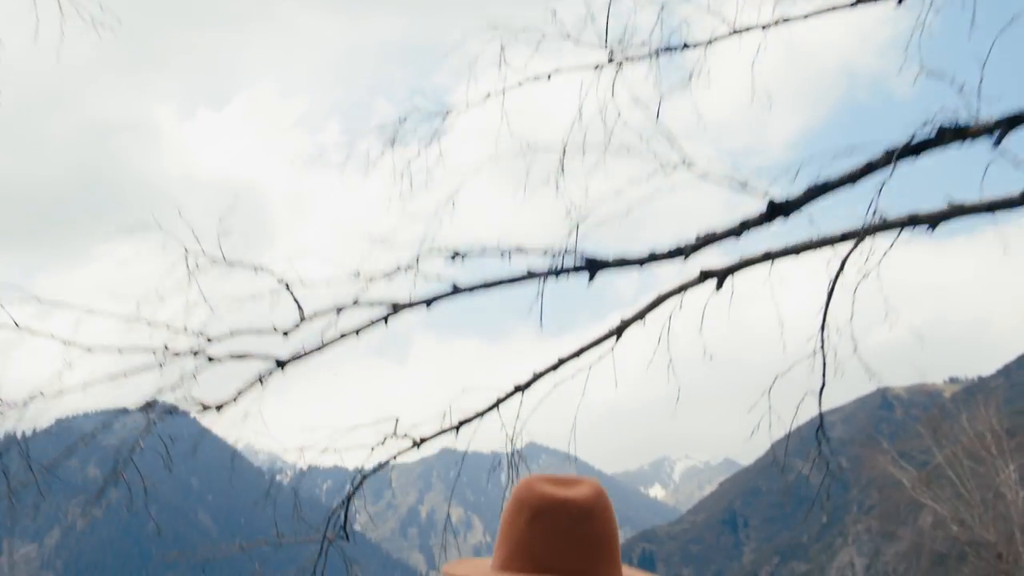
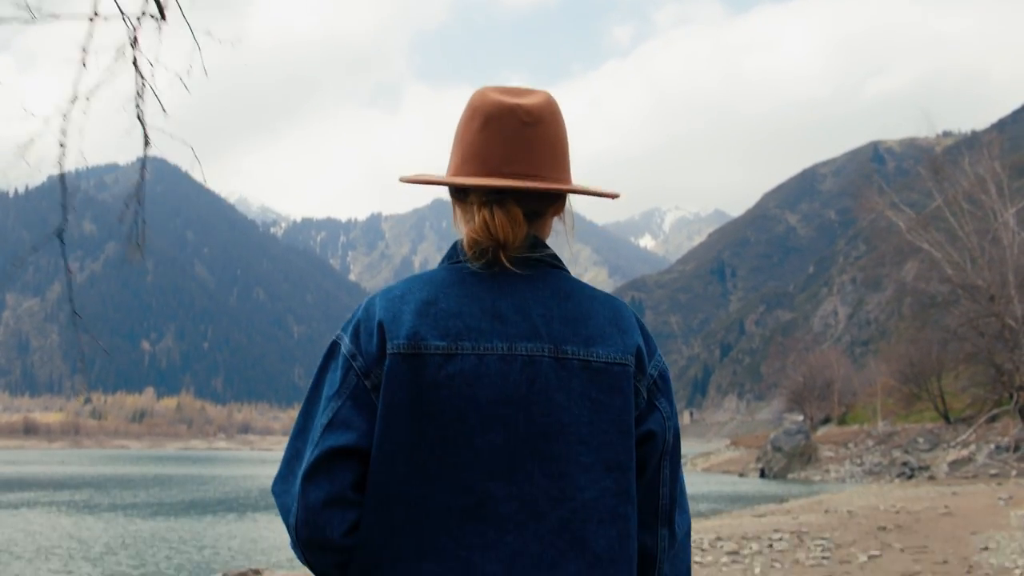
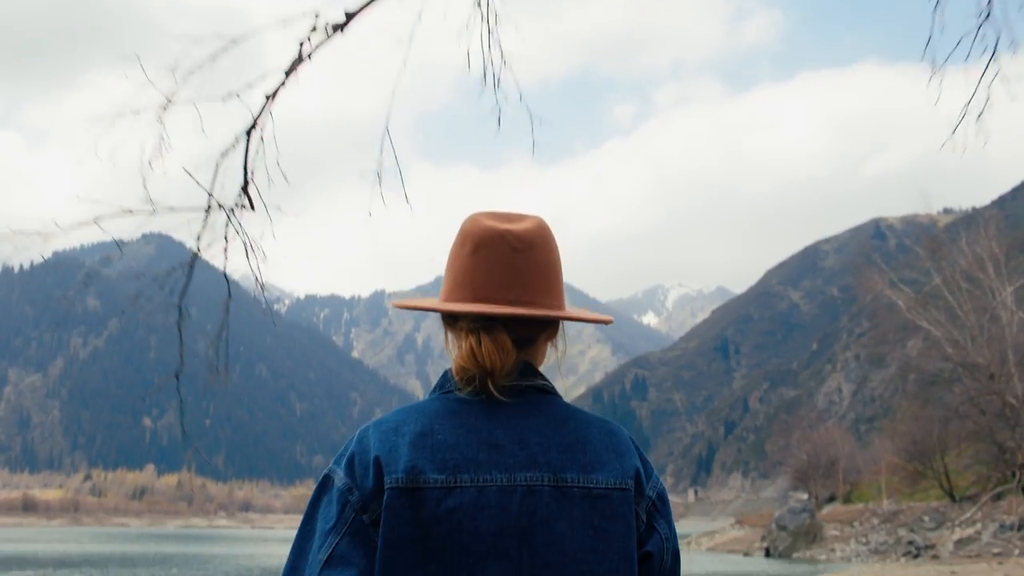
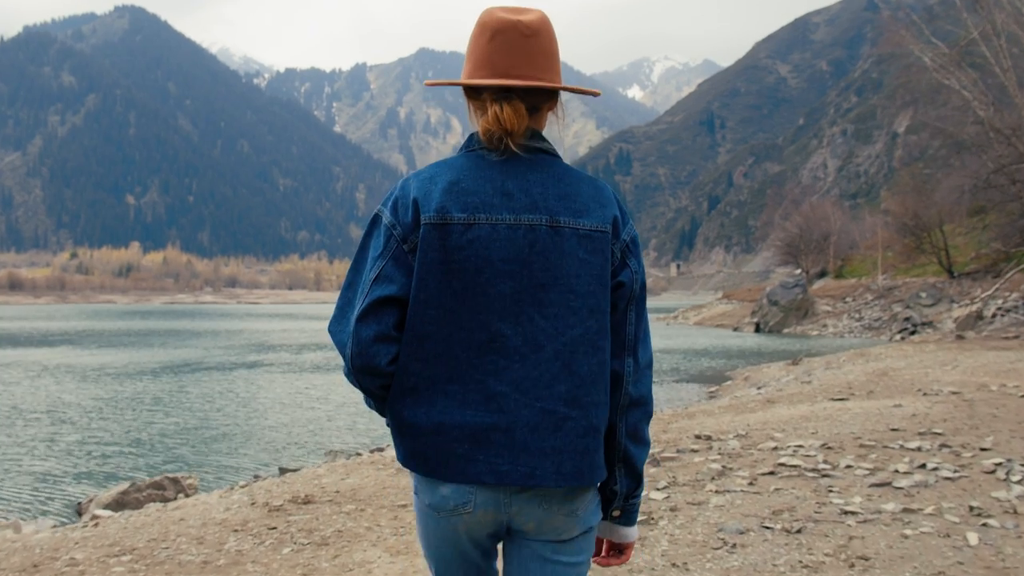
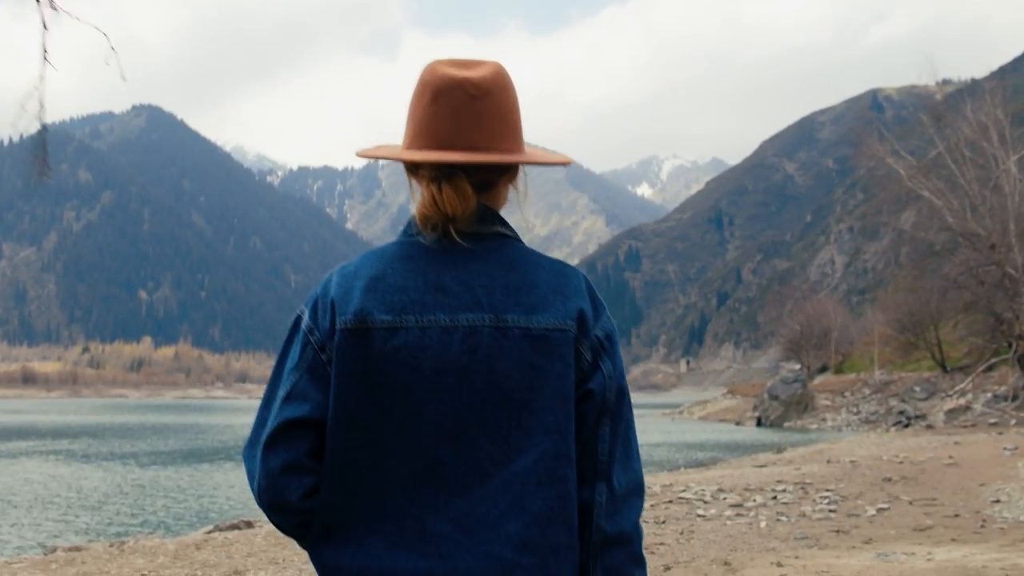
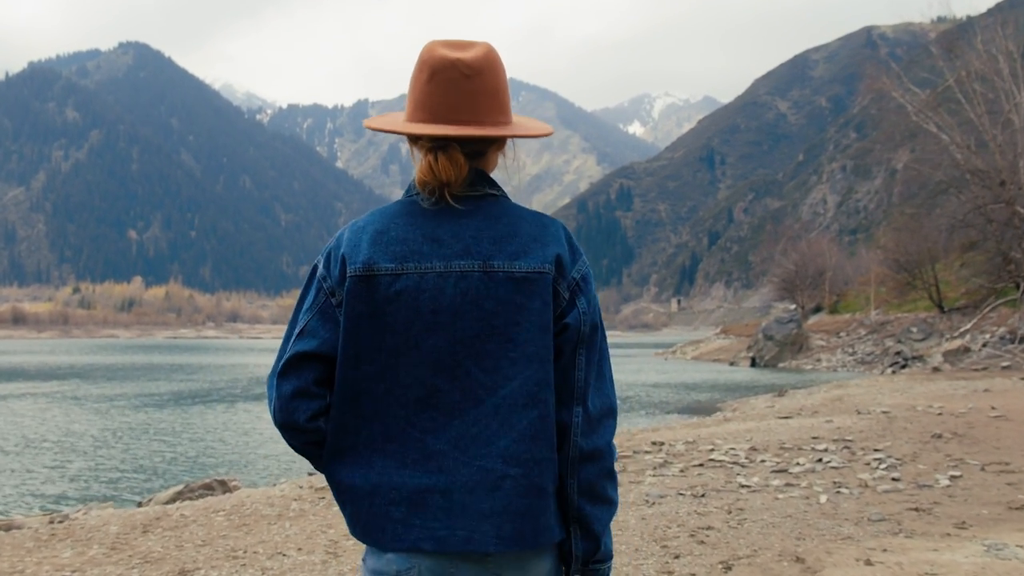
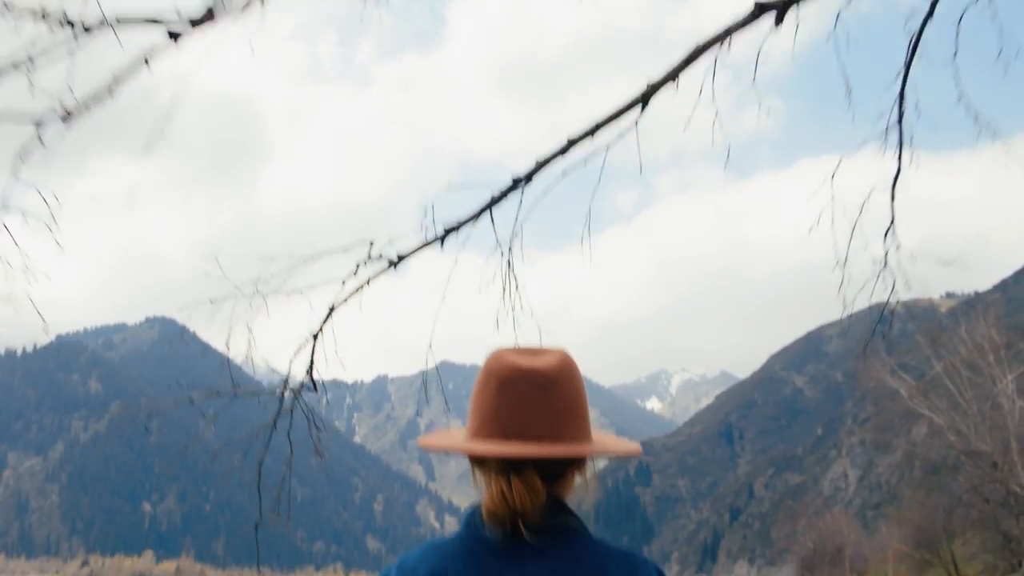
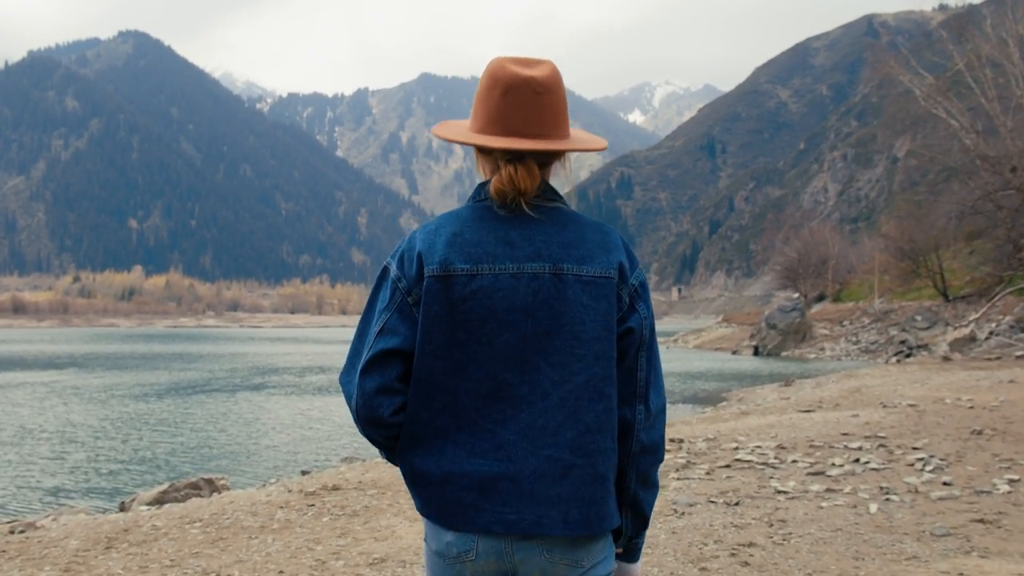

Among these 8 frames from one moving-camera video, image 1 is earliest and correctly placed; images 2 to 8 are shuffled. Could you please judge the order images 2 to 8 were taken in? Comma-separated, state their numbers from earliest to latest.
7, 3, 2, 5, 6, 8, 4
